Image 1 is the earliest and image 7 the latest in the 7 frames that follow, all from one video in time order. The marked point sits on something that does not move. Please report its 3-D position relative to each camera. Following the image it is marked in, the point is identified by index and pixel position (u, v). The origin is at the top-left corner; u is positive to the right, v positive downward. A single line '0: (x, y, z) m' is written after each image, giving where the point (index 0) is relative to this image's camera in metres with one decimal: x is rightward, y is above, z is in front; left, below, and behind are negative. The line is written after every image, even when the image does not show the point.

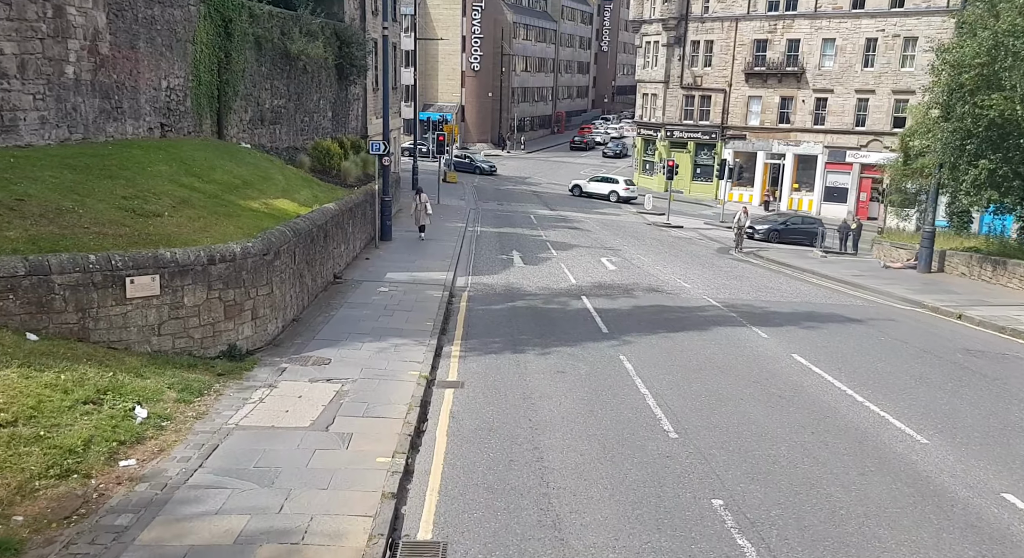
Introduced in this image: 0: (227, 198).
0: (-5.0, +1.4, +15.7) m
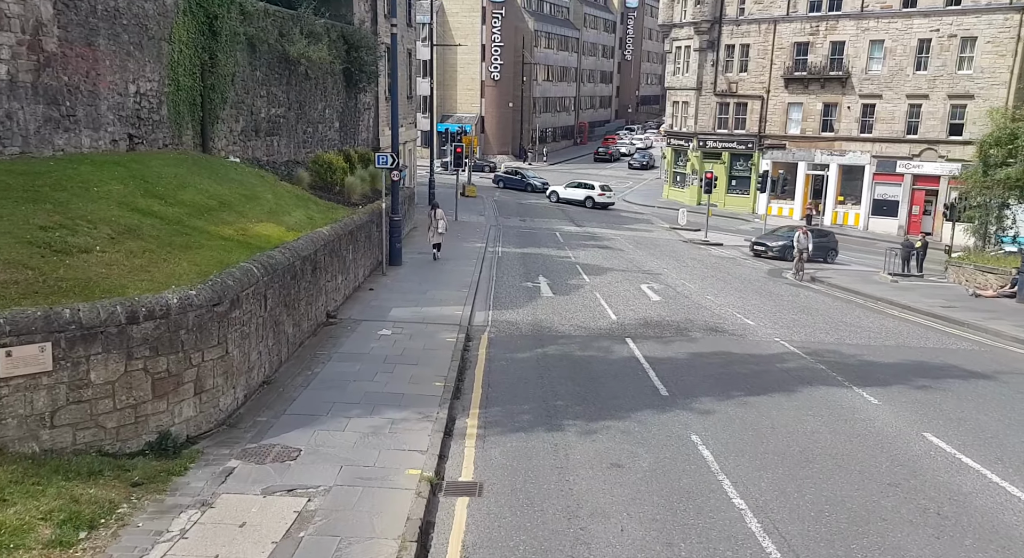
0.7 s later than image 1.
0: (-4.6, +0.8, +12.9) m
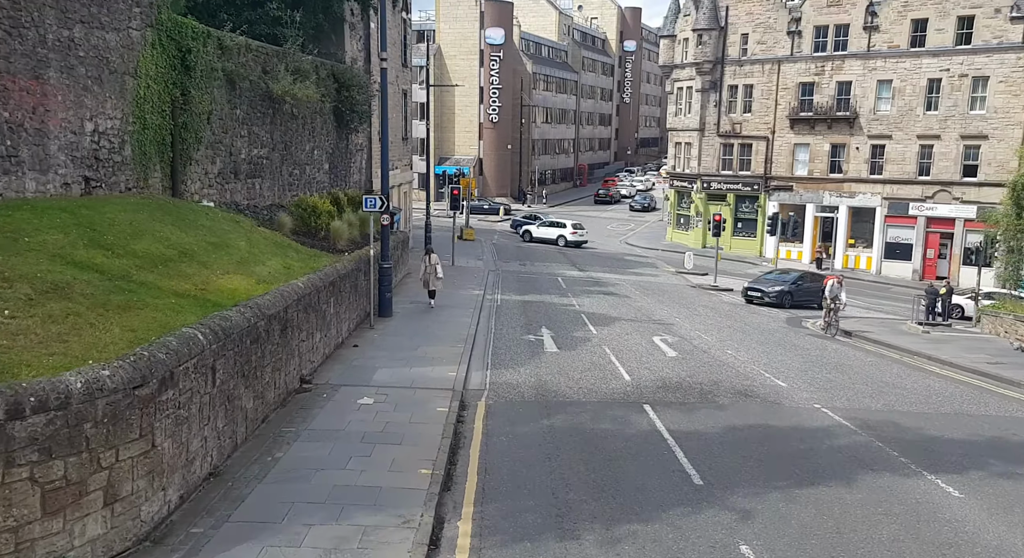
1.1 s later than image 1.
0: (-4.6, 0.0, +11.1) m
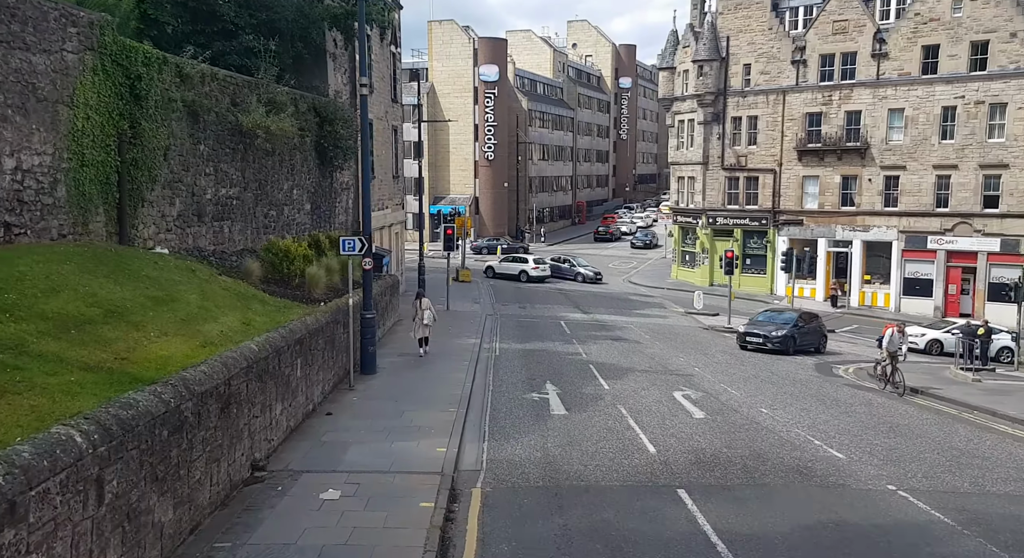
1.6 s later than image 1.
0: (-4.6, -0.7, +8.7) m
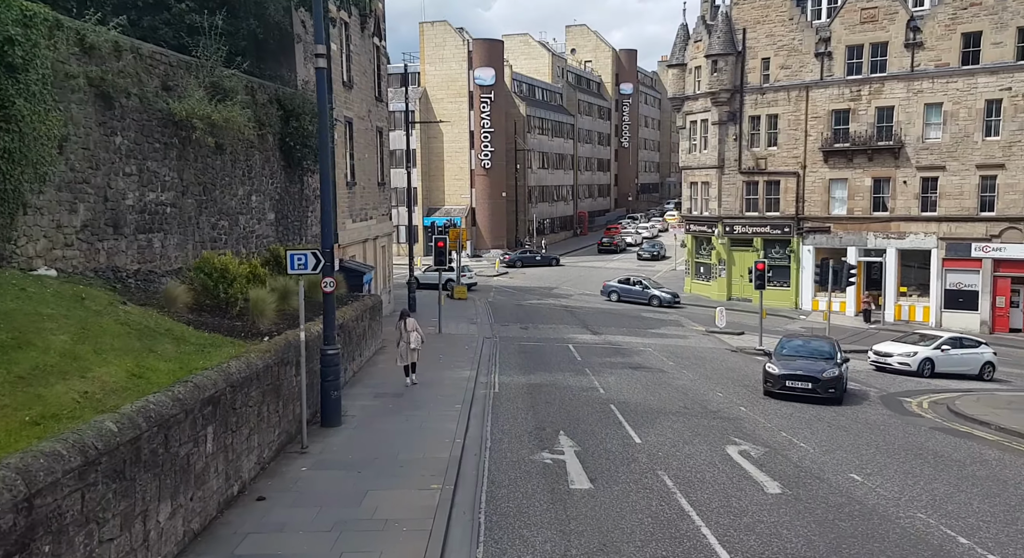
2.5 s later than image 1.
0: (-4.6, -1.0, +4.7) m
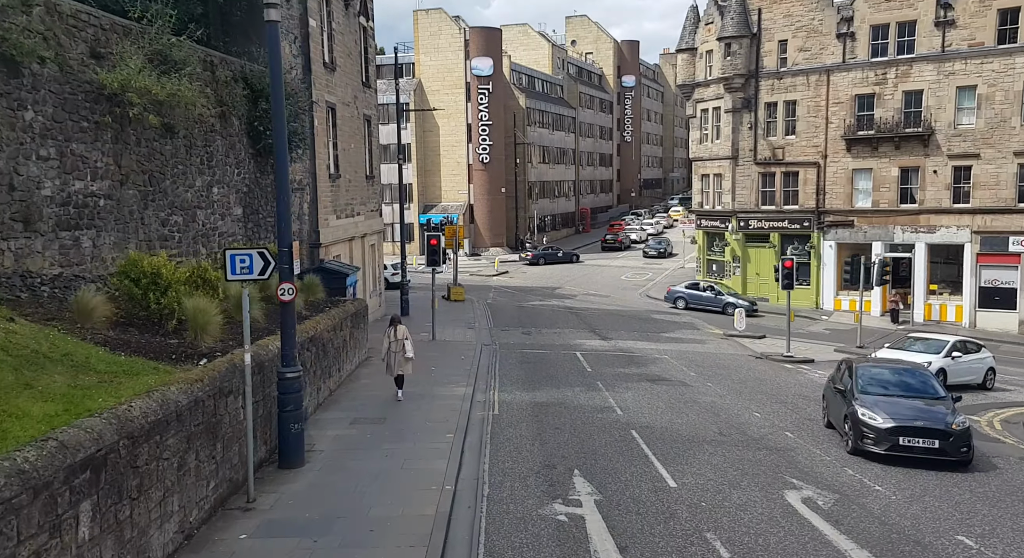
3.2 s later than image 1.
0: (-4.5, -1.1, +1.9) m
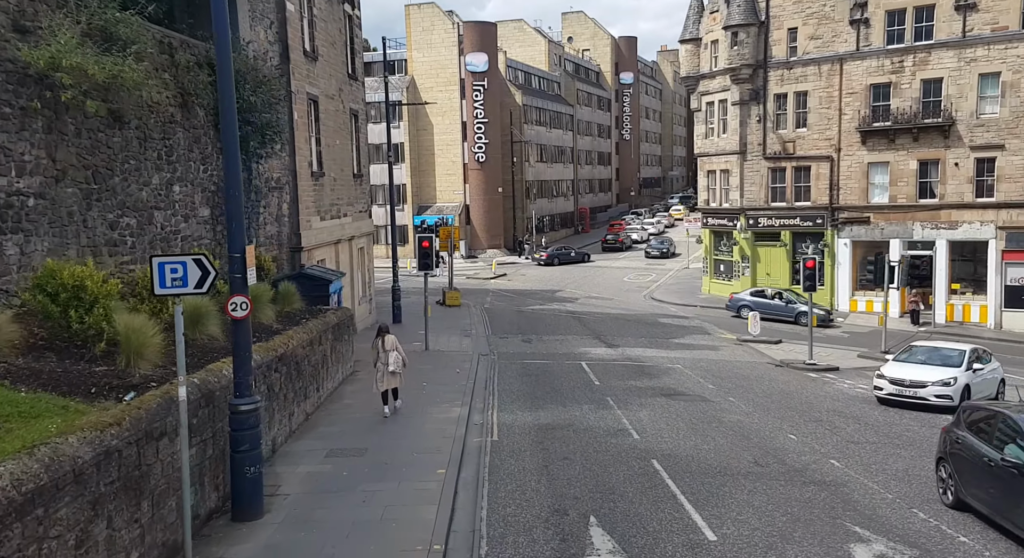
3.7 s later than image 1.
0: (-4.5, -1.2, -0.1) m
